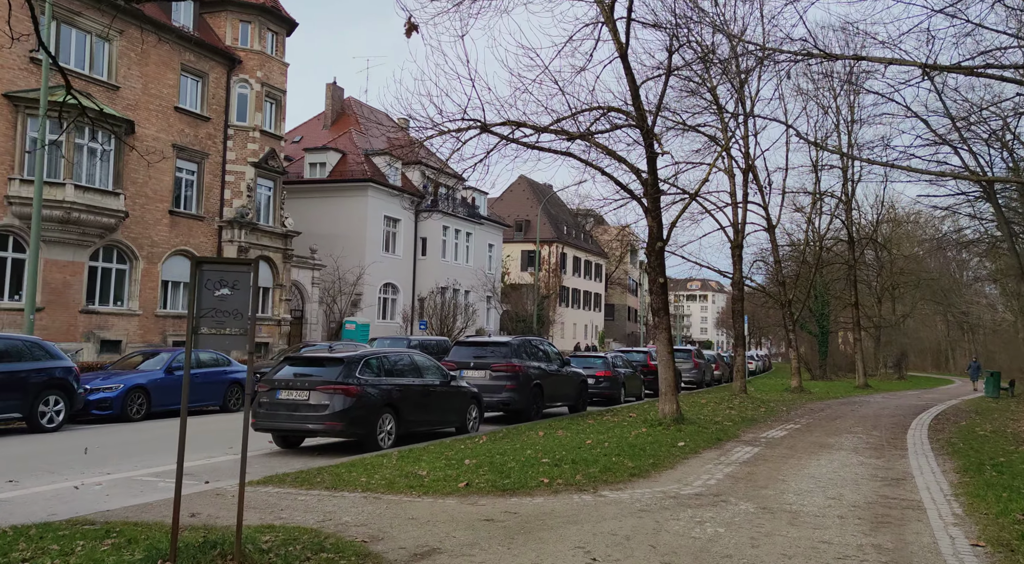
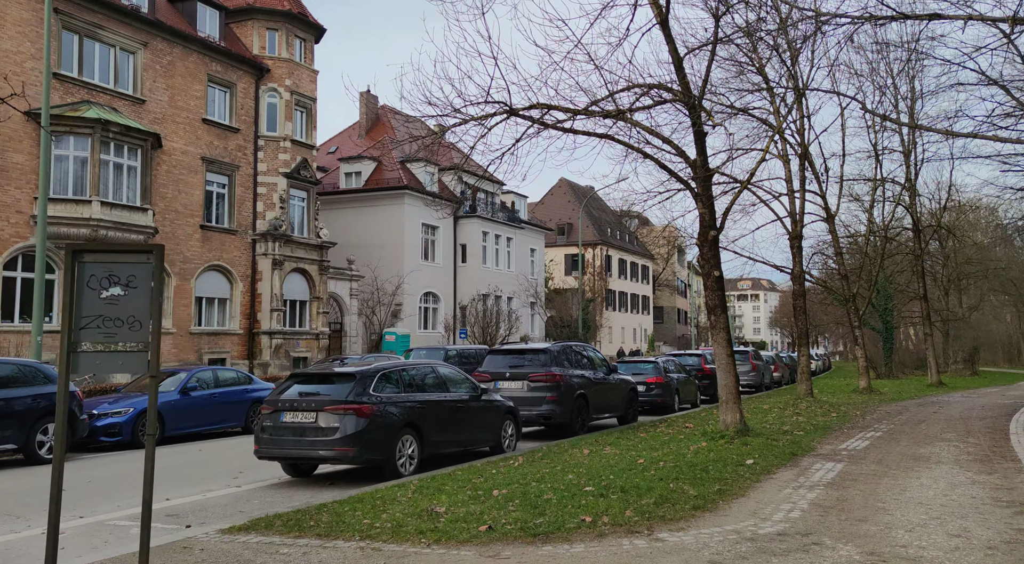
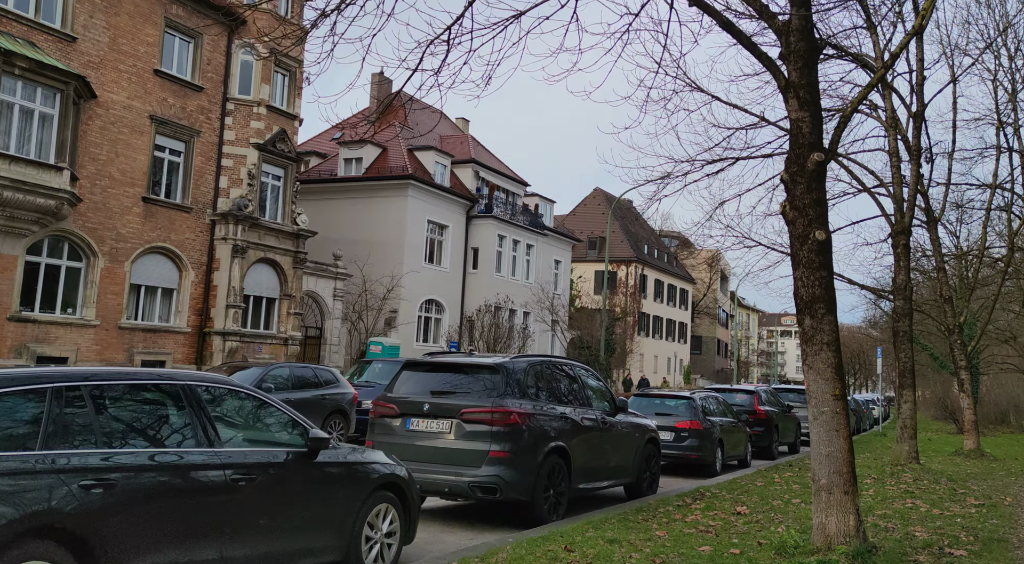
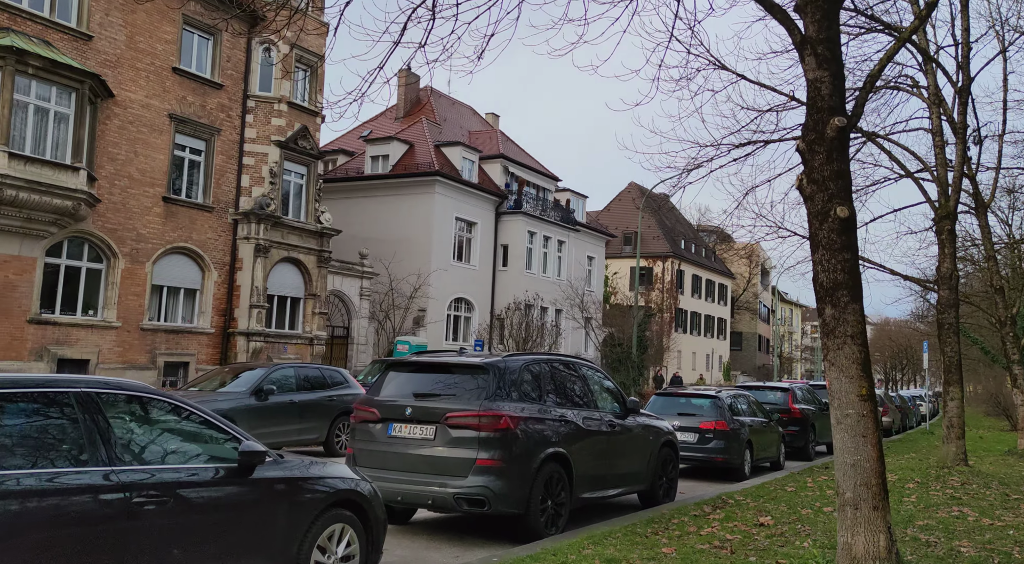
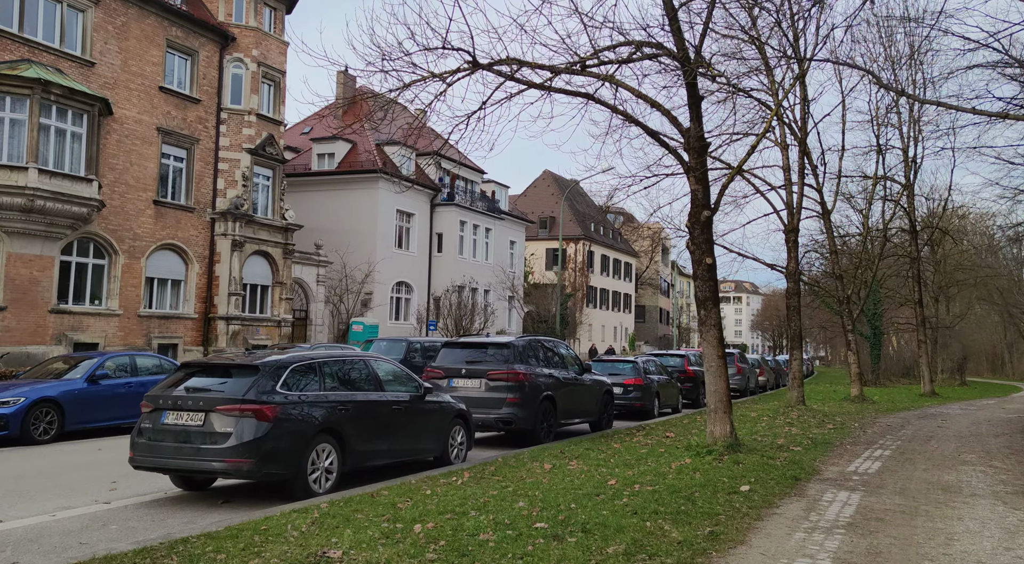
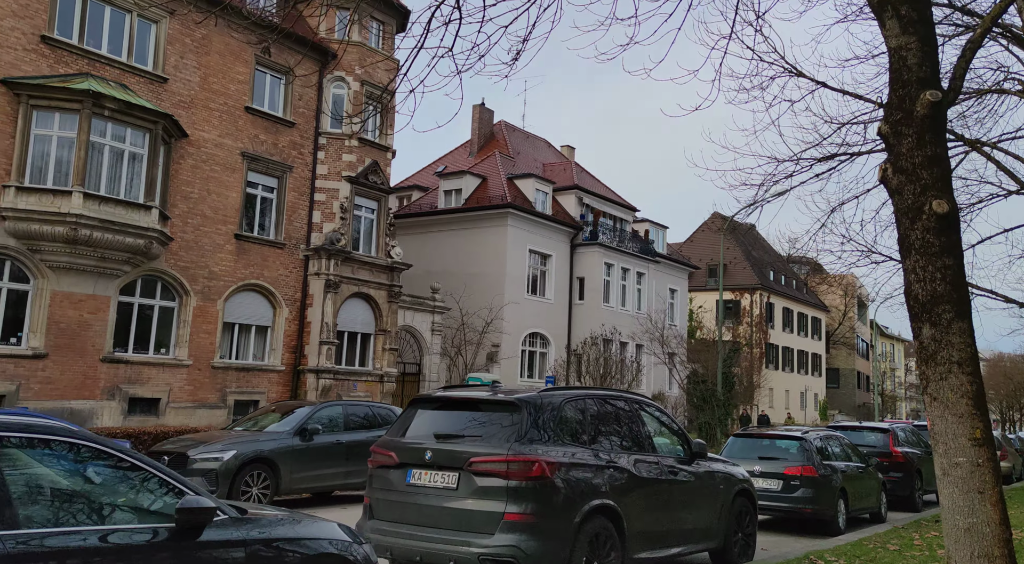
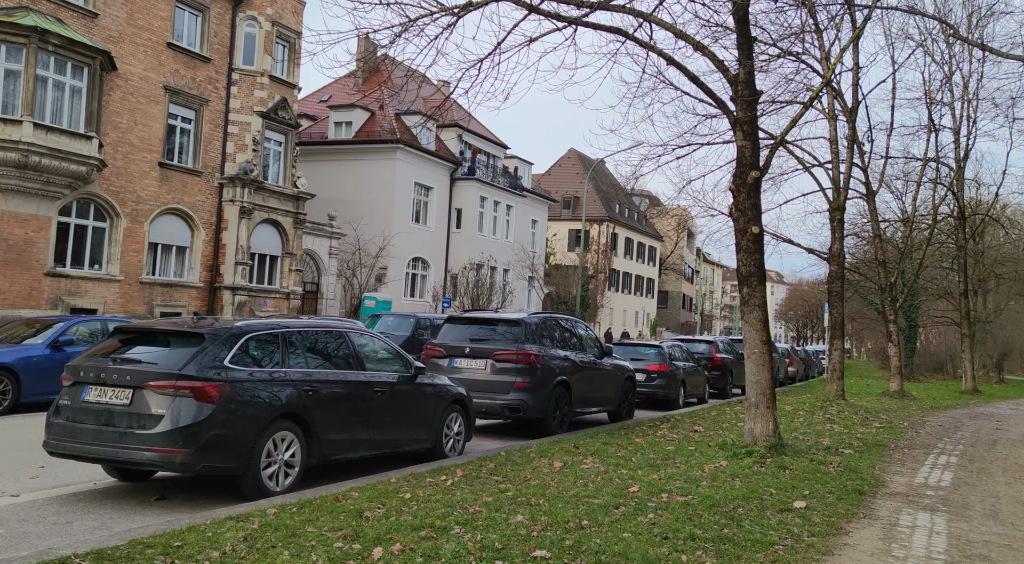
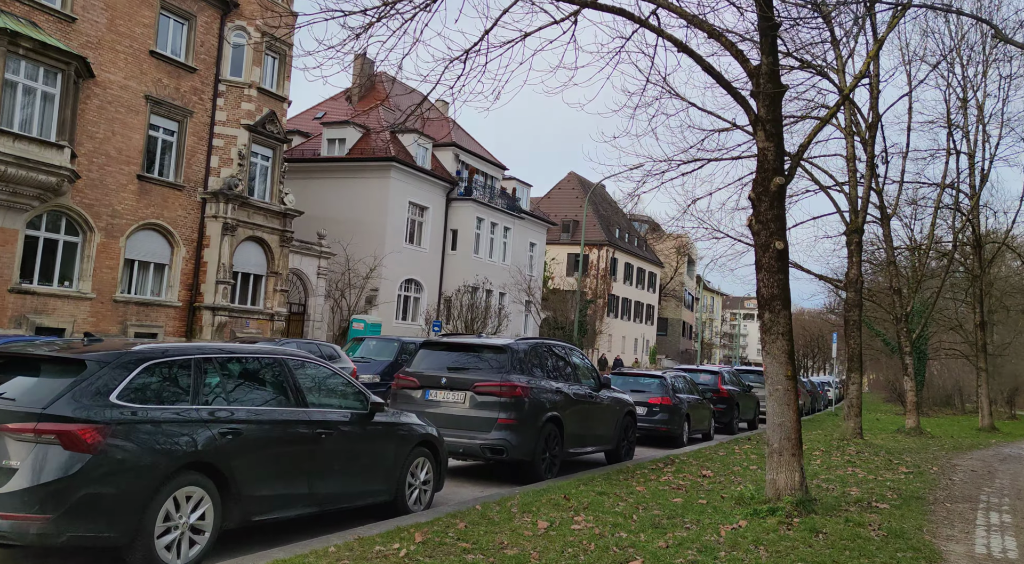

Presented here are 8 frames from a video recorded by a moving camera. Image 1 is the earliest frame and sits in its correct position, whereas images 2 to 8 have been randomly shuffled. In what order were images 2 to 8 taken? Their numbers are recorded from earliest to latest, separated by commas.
2, 5, 7, 8, 3, 4, 6
